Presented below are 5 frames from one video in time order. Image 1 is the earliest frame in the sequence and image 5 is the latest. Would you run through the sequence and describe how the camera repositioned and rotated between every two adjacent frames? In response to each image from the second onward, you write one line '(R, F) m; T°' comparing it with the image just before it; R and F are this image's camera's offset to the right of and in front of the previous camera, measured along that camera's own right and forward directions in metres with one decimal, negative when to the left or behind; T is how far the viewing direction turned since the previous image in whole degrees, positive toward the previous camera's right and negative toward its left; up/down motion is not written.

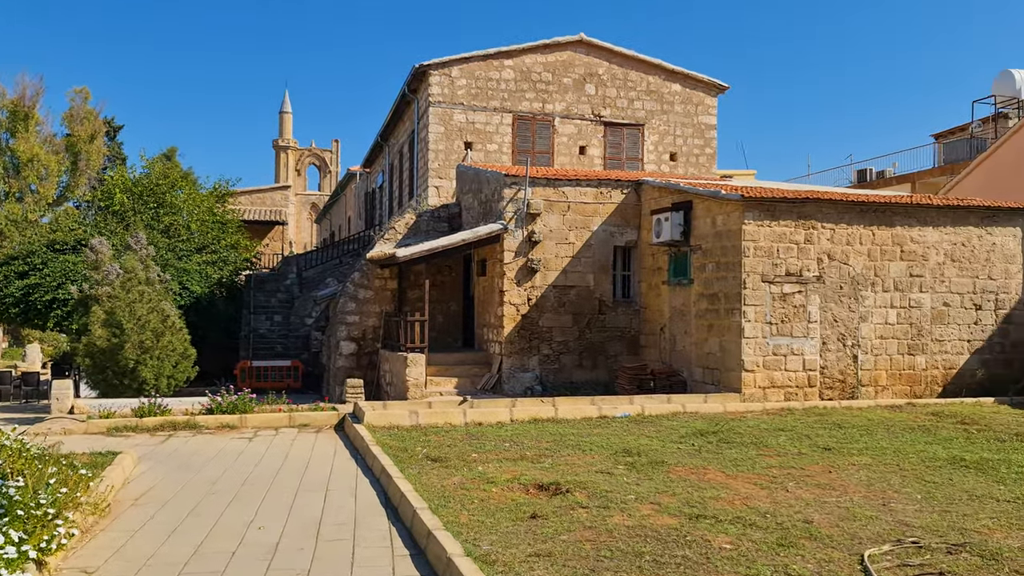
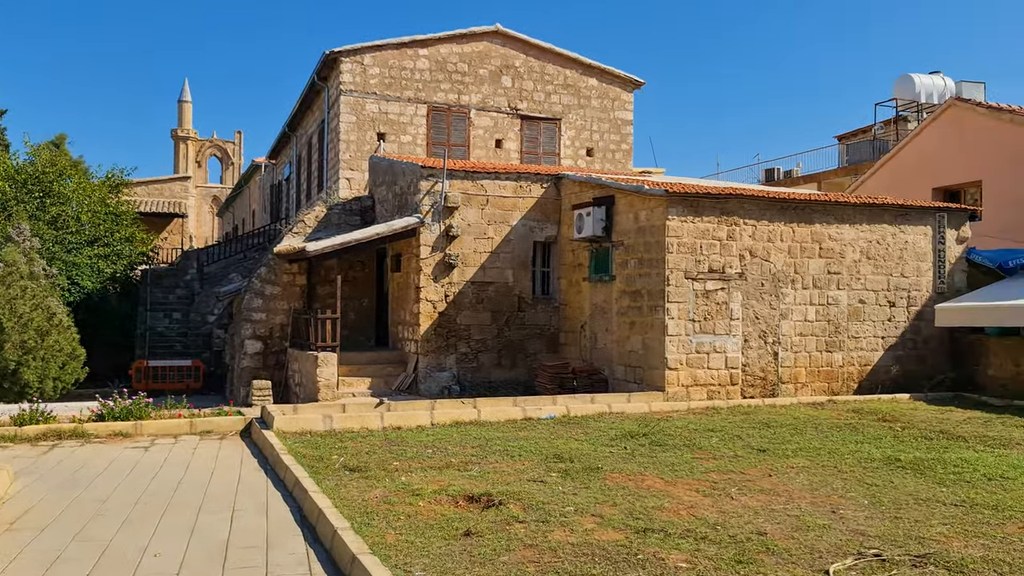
(-0.1, +0.5) m; +7°
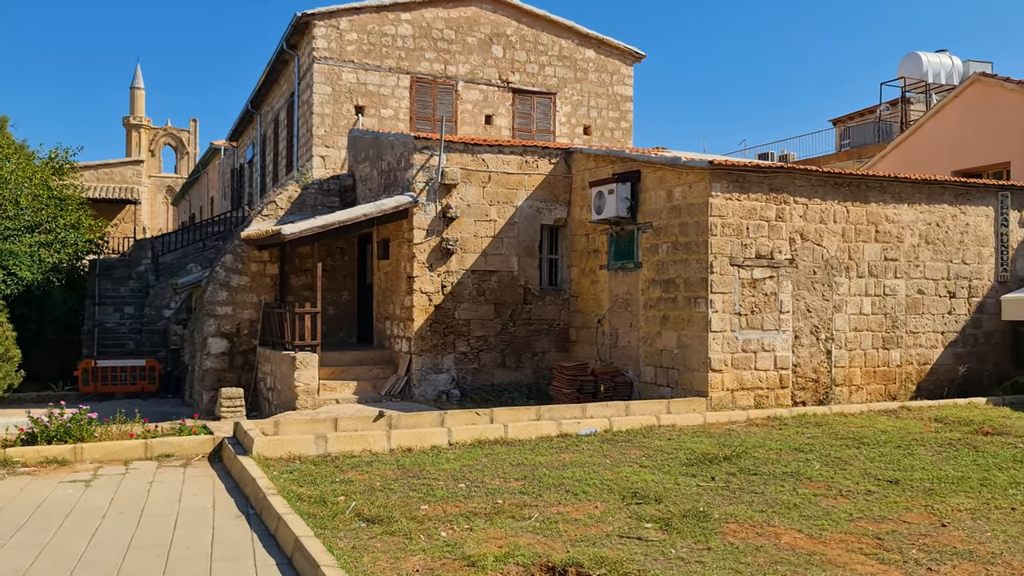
(-0.7, +1.6) m; +3°
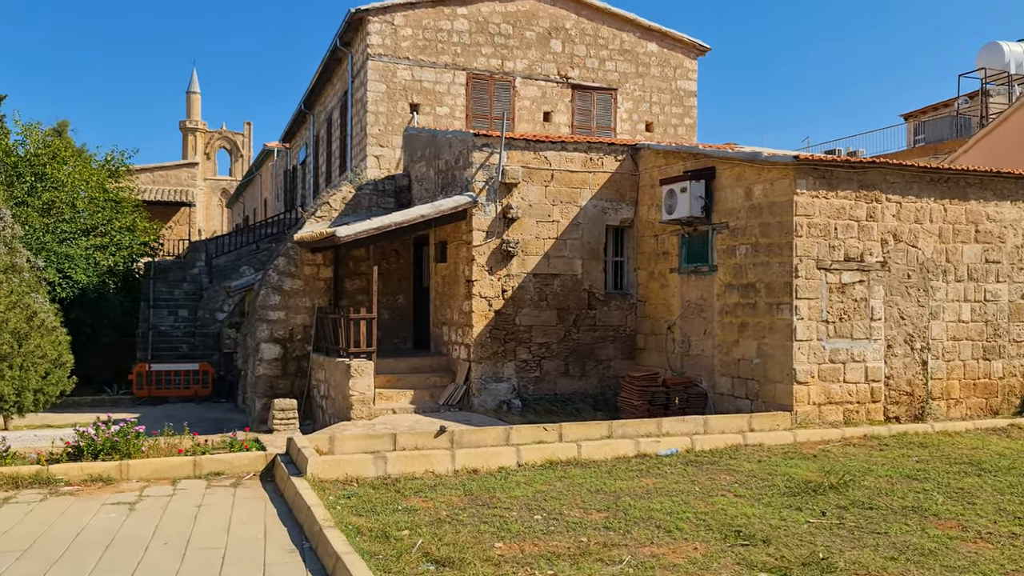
(-0.2, +0.5) m; -4°
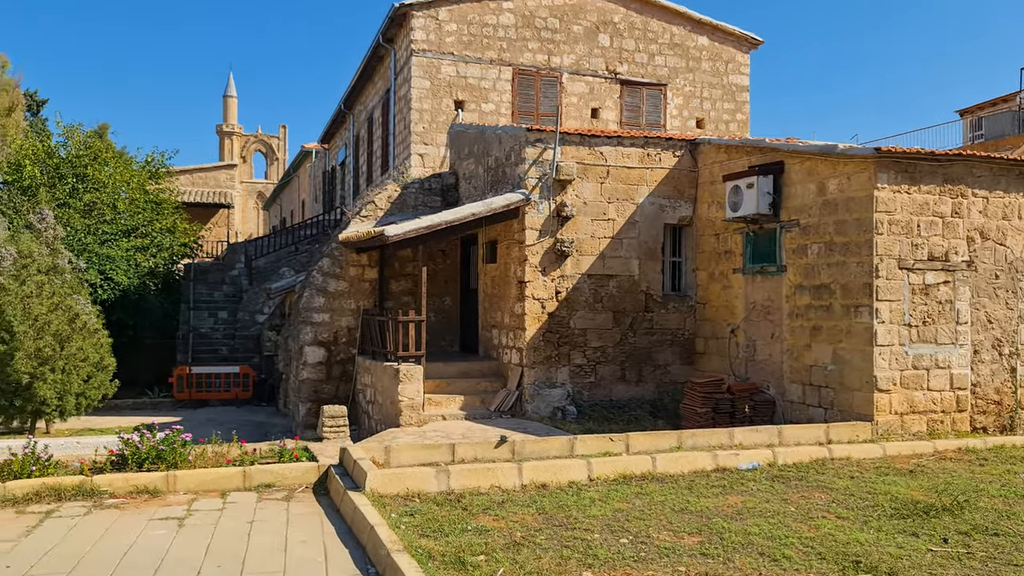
(-0.3, +0.4) m; -2°
